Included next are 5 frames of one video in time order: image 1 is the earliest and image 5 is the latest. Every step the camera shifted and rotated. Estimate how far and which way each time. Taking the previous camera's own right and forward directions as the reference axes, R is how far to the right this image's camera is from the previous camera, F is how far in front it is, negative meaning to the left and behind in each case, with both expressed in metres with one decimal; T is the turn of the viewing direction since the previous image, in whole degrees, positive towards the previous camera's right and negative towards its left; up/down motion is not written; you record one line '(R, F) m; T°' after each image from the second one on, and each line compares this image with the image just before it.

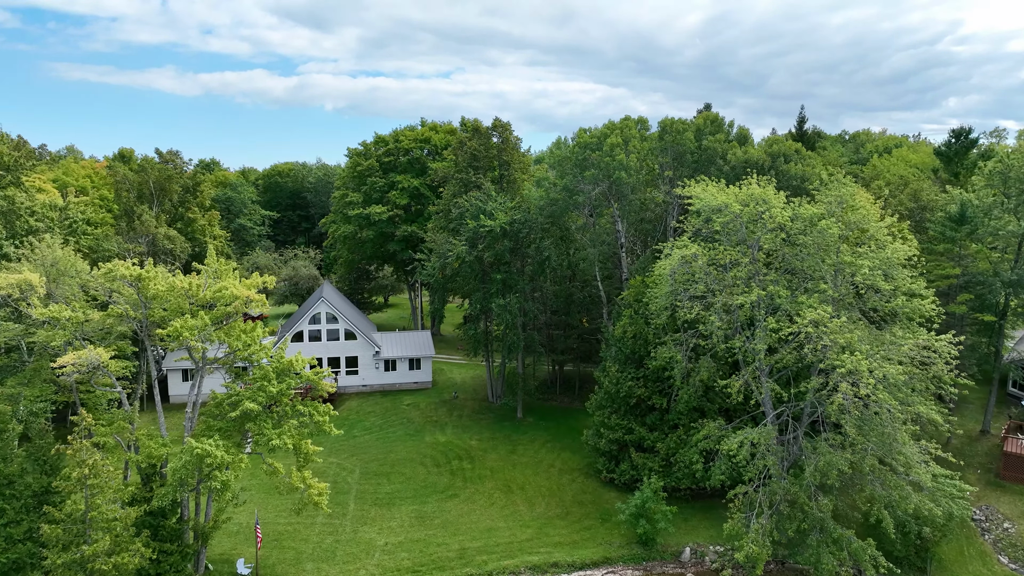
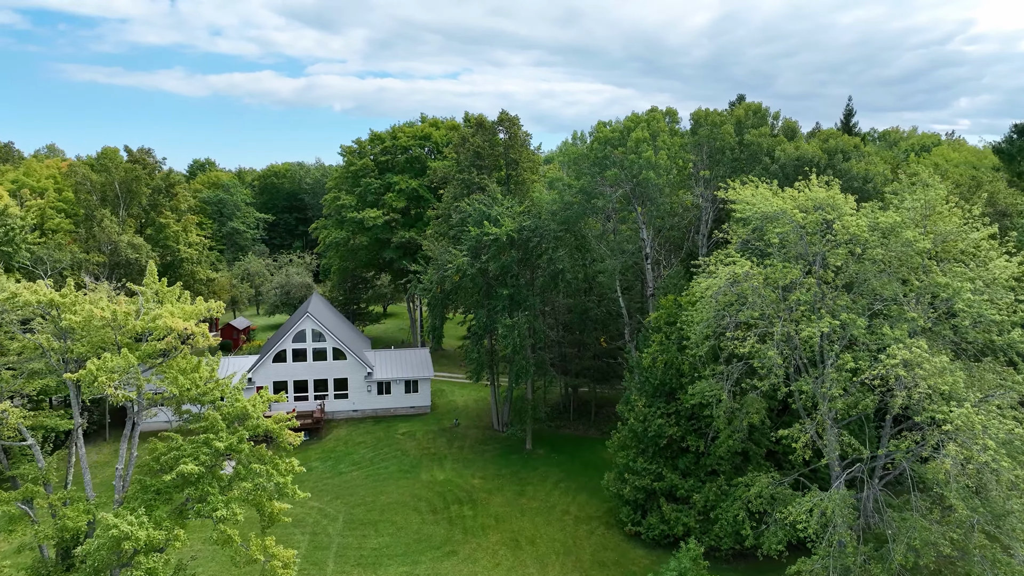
(-0.1, +4.0) m; -1°
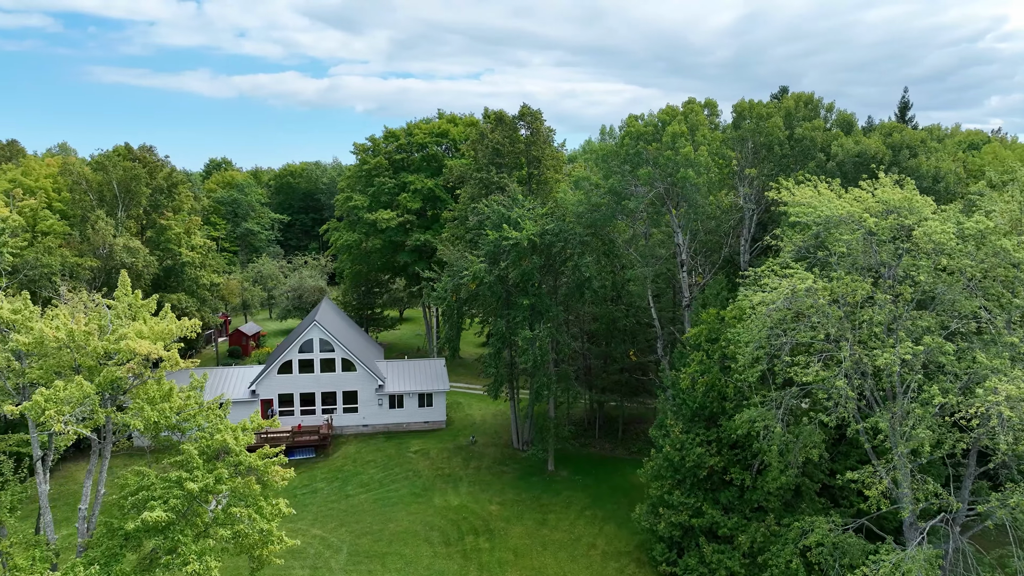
(0.0, +2.3) m; -2°
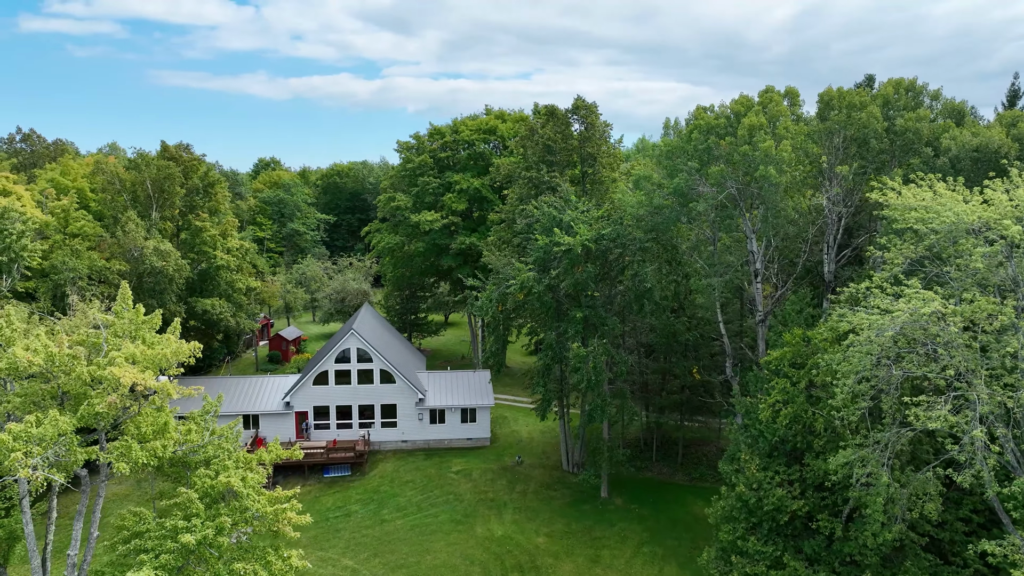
(-0.1, +2.3) m; -4°
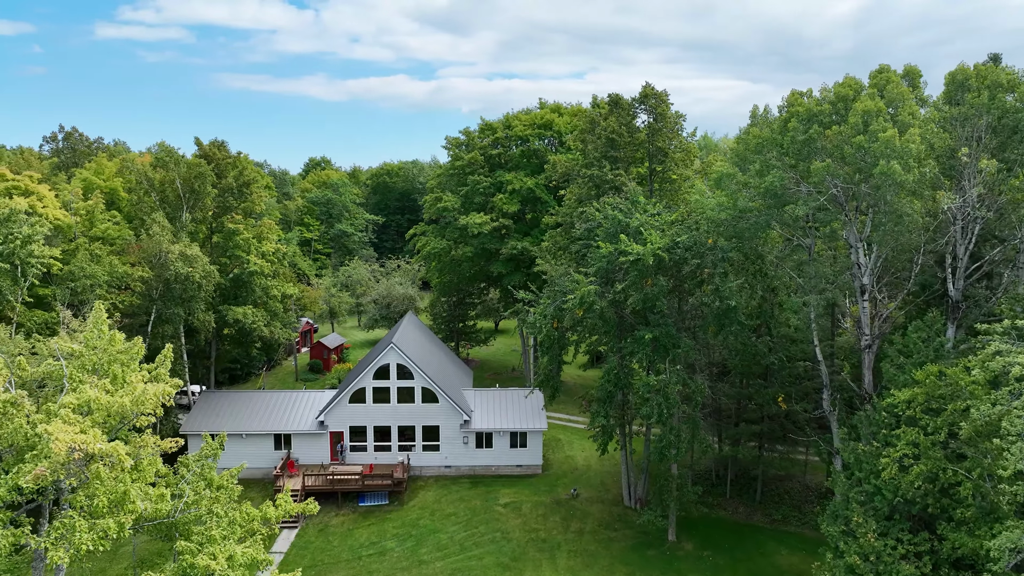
(-0.2, +3.0) m; -4°
